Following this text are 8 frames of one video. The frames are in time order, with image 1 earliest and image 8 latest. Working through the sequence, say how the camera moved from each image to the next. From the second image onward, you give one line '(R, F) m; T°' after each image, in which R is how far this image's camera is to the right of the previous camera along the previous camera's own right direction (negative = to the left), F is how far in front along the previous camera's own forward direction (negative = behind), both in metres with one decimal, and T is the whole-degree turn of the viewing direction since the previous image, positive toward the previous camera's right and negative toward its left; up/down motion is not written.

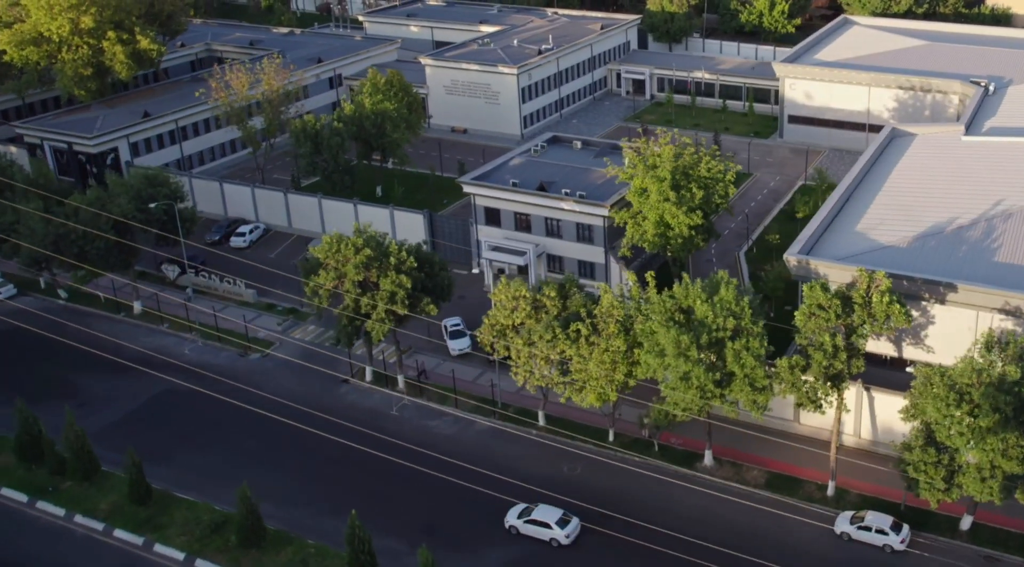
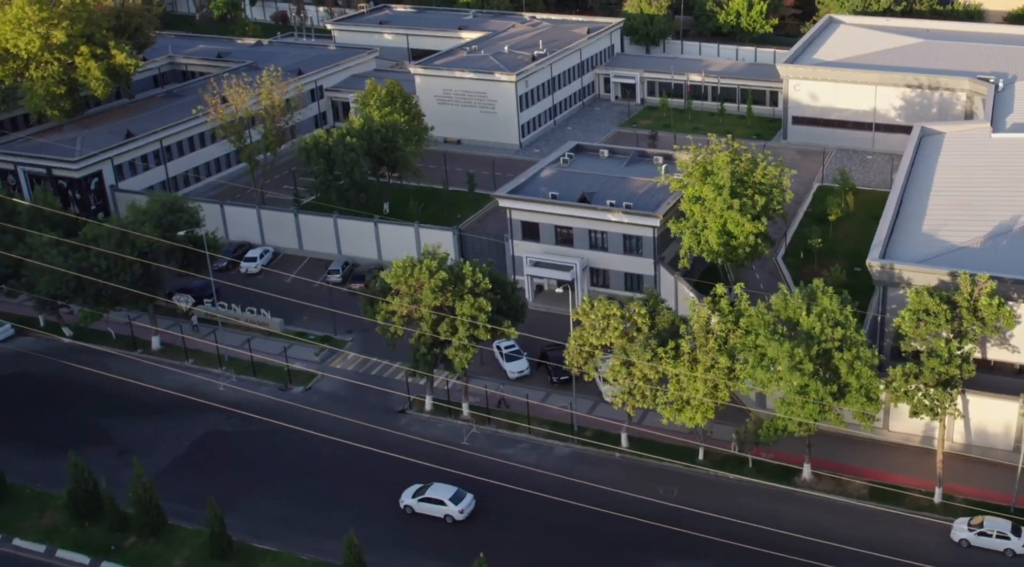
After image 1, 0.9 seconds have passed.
(-7.2, +2.3) m; +5°
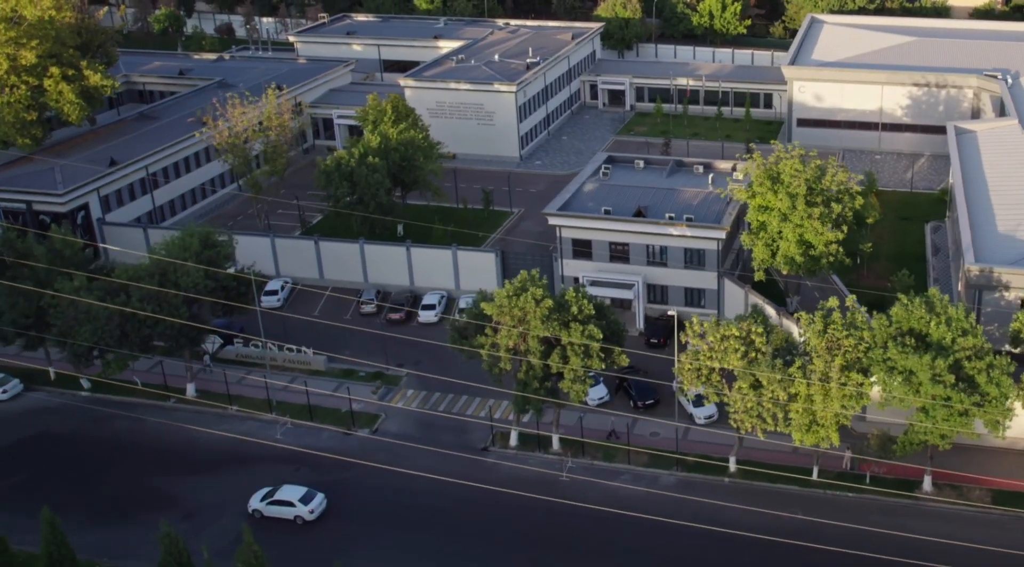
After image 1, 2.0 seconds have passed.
(-8.4, +3.0) m; +6°
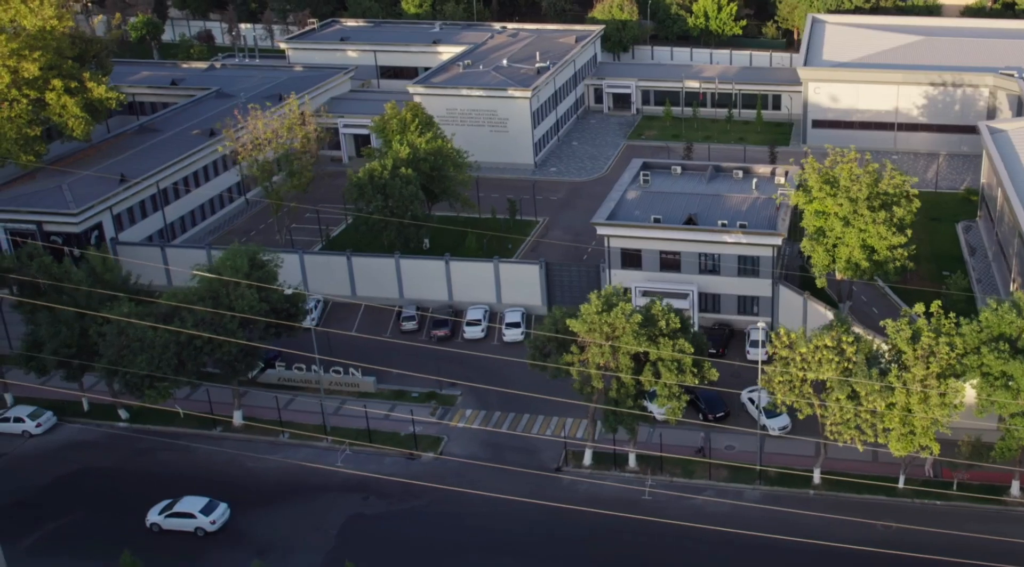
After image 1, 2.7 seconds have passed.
(-5.4, +1.6) m; +4°
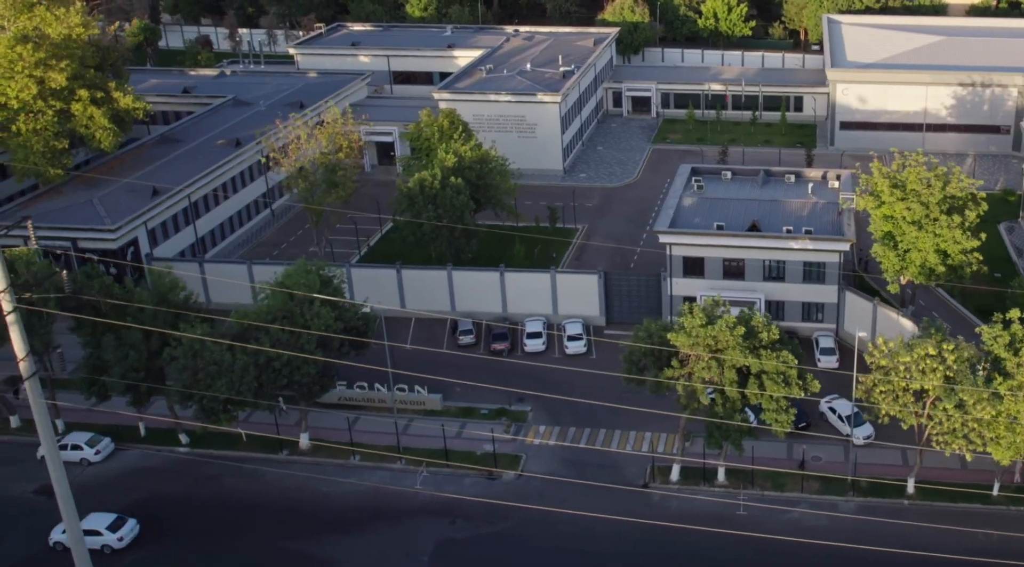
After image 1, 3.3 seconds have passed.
(-5.1, +1.2) m; +3°
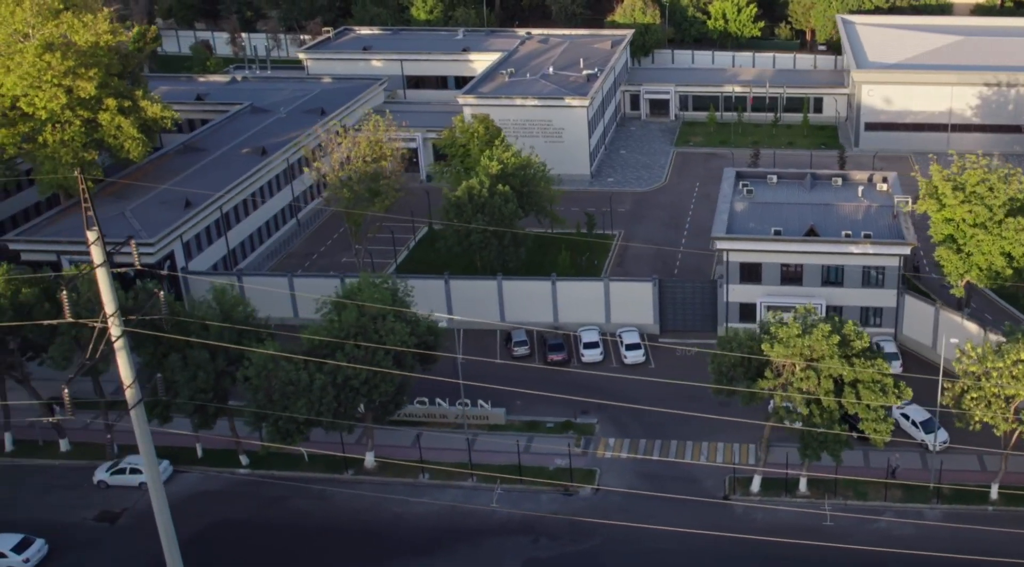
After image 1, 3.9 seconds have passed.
(-4.5, +1.0) m; +2°
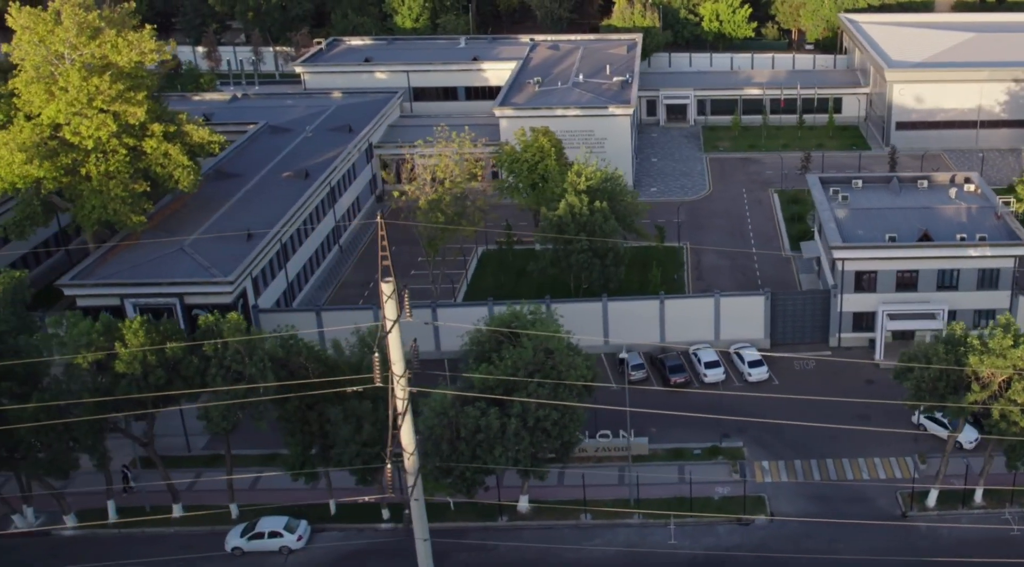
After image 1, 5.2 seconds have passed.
(-10.4, +3.1) m; +7°
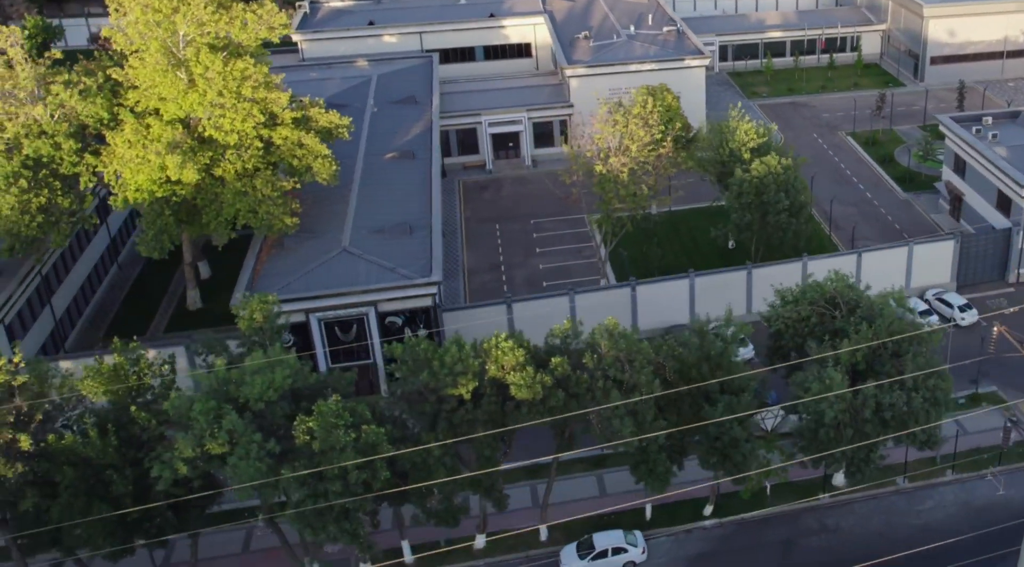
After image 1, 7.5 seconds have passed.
(-18.3, +5.3) m; +12°
